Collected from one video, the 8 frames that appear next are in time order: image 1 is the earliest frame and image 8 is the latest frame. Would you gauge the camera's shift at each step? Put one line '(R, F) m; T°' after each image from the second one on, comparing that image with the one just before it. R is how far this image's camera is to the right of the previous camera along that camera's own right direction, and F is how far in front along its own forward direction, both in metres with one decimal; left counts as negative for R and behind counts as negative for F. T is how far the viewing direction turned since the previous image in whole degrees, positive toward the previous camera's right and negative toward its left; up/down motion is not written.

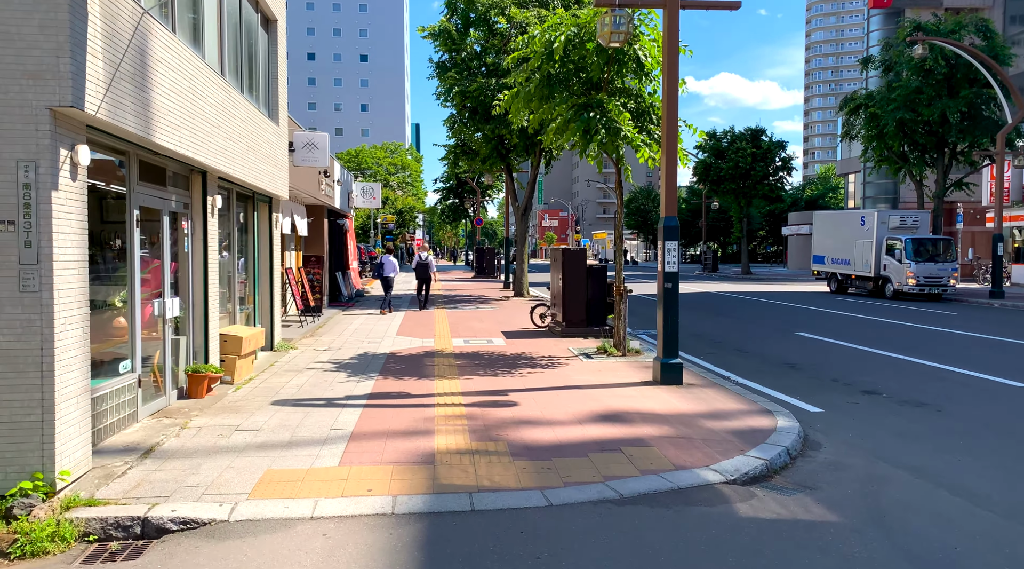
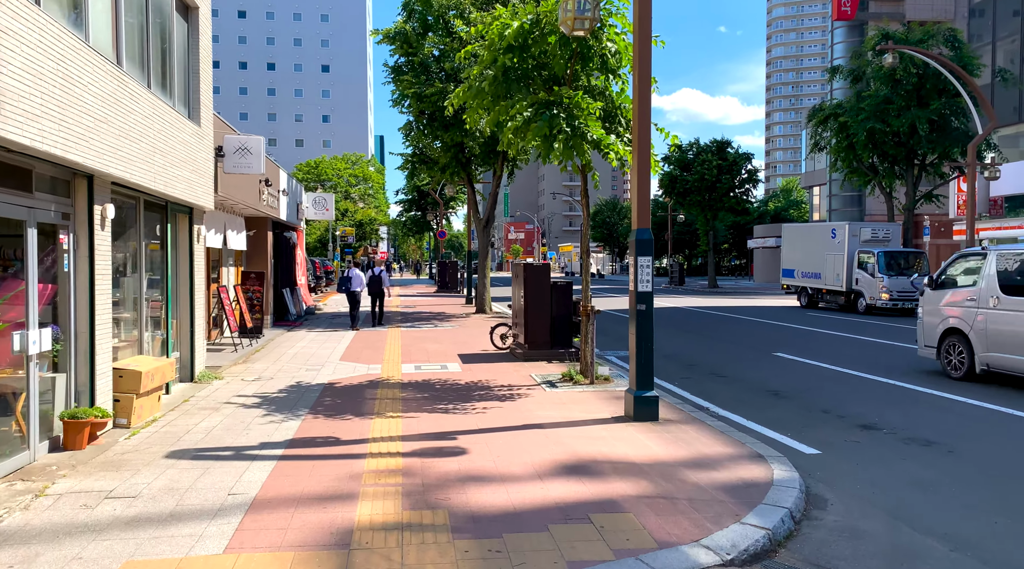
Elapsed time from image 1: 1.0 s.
(+0.2, +1.4) m; +2°
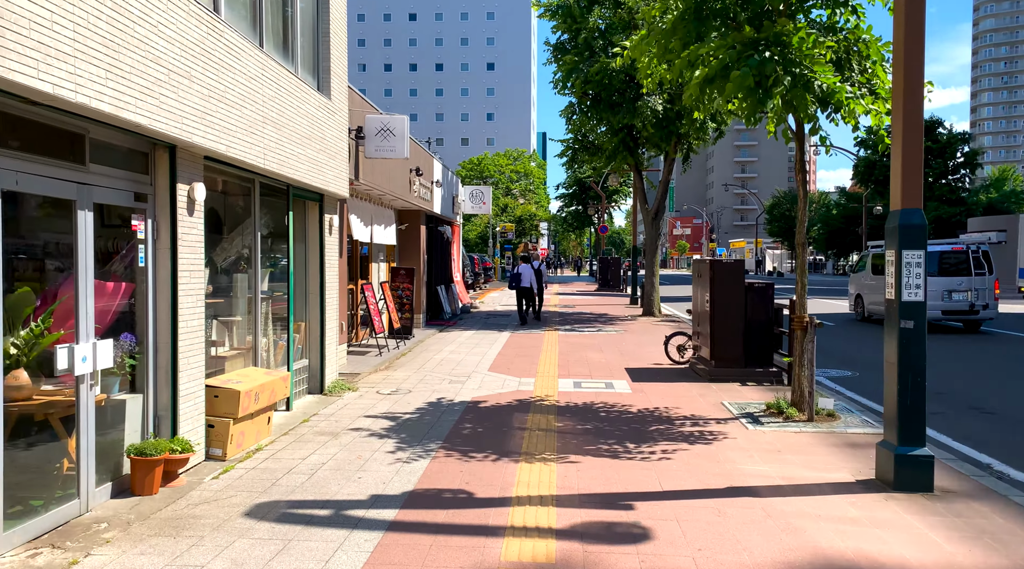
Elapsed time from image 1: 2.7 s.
(-0.3, +2.2) m; -12°
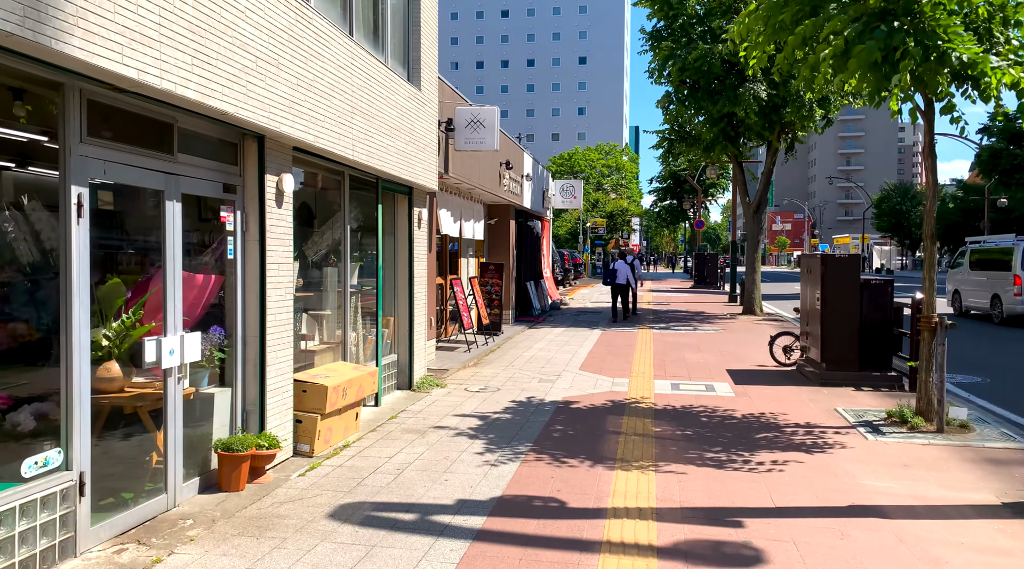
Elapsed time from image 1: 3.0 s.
(0.0, +0.4) m; -7°
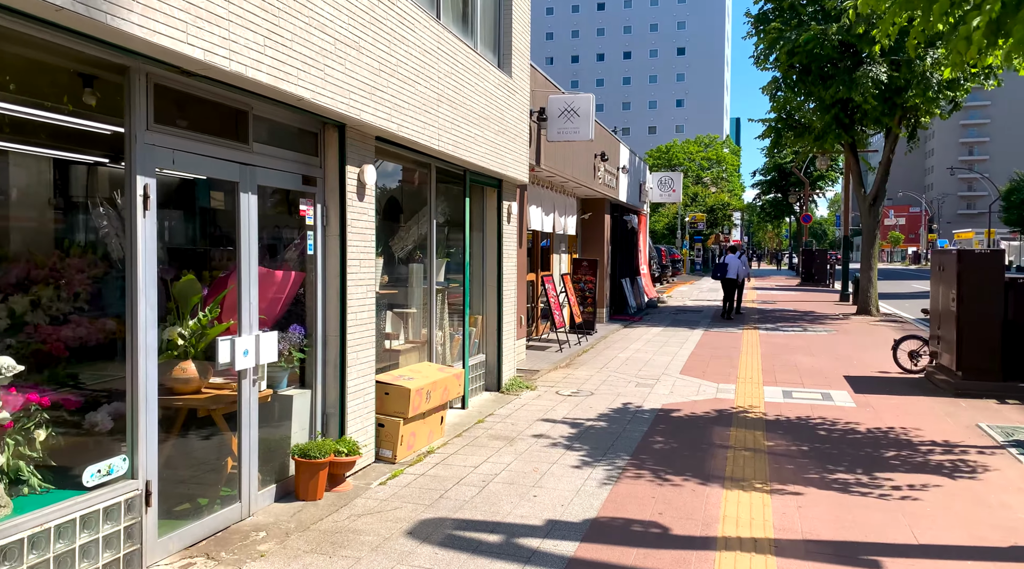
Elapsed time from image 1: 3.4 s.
(0.0, +0.5) m; -7°
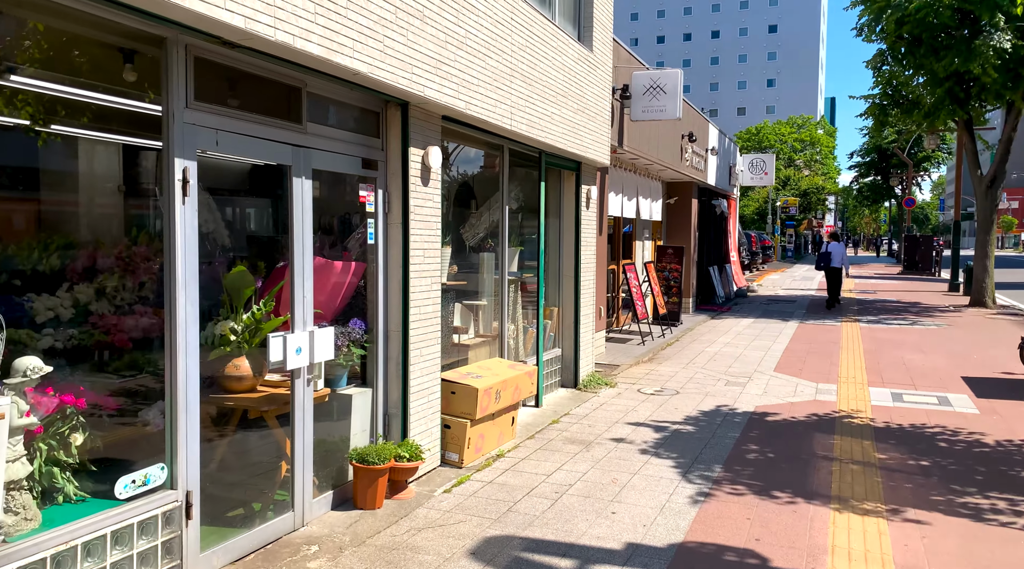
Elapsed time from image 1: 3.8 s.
(0.0, +0.5) m; -6°
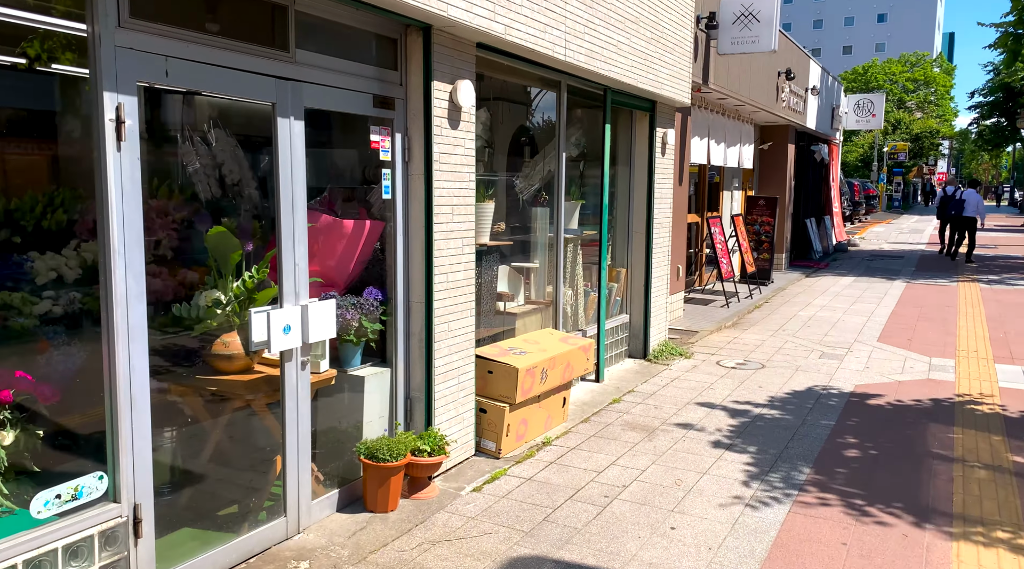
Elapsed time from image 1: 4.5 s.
(+0.3, +0.9) m; -6°
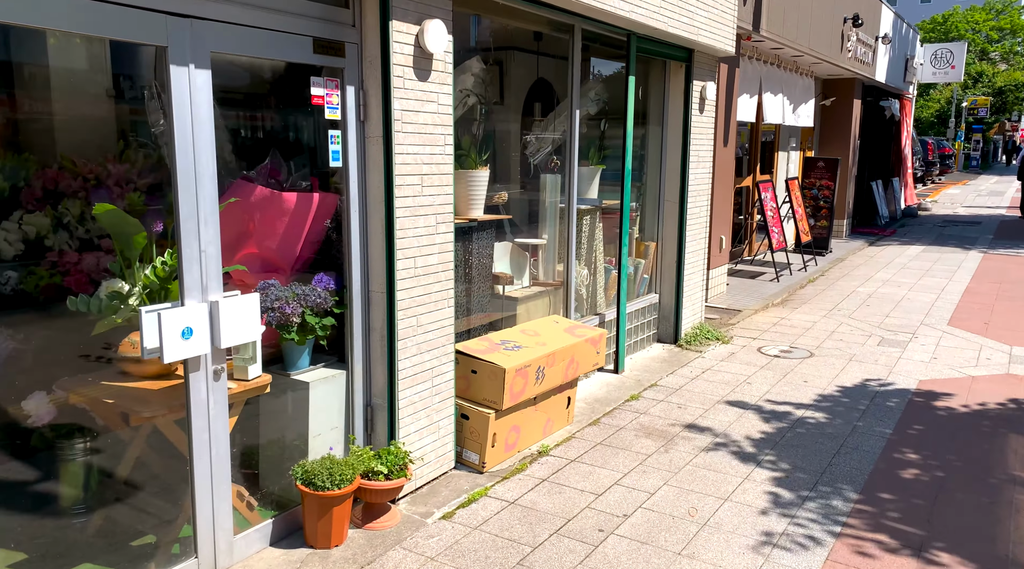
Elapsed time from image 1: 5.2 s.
(+0.4, +0.8) m; -4°
